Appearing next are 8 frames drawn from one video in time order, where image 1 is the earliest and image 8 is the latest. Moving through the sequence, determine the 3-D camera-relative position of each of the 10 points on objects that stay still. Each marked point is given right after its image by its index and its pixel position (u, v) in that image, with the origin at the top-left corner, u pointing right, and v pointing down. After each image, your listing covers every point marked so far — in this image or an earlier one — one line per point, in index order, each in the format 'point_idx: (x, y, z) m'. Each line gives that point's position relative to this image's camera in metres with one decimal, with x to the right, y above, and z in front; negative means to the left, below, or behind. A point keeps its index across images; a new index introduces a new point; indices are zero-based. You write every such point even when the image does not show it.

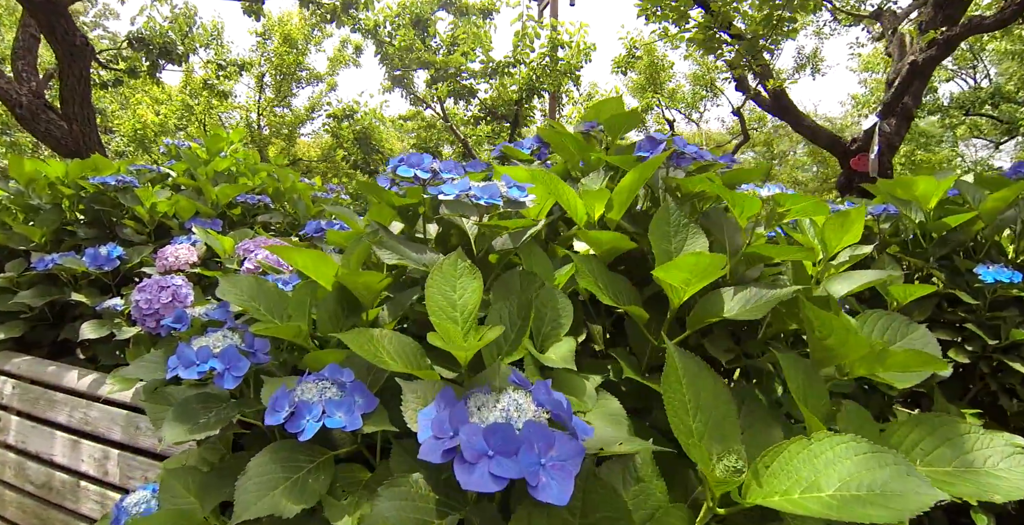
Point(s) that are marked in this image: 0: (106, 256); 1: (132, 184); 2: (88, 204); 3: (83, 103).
0: (-1.8, 0.0, +2.7) m
1: (-2.0, +0.4, +3.3) m
2: (-2.2, +0.3, +3.3) m
3: (-3.6, +1.4, +5.4) m
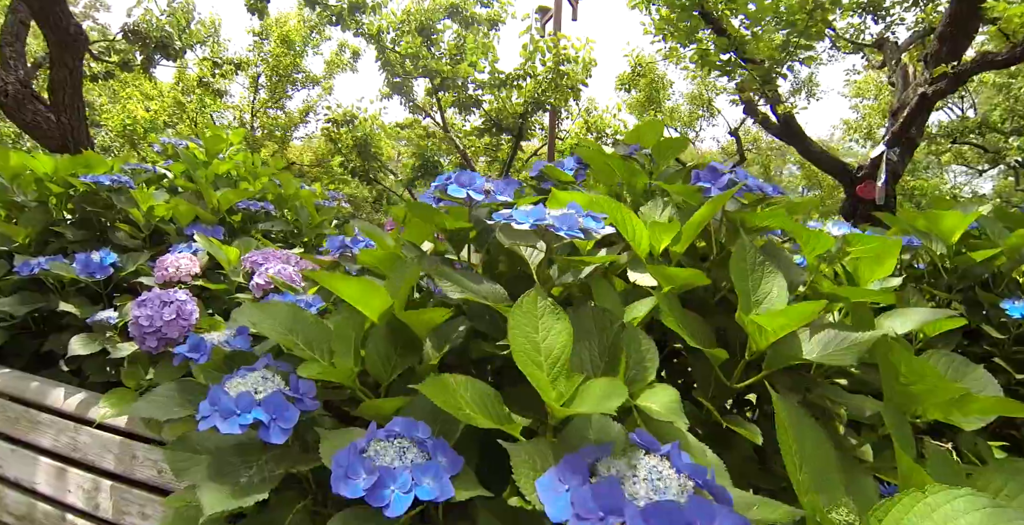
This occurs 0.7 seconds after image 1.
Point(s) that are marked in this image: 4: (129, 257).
0: (-1.7, 0.0, +2.5) m
1: (-1.9, +0.4, +3.1) m
2: (-2.1, +0.3, +3.0) m
3: (-3.5, +1.4, +5.1) m
4: (-1.6, 0.0, +2.6) m
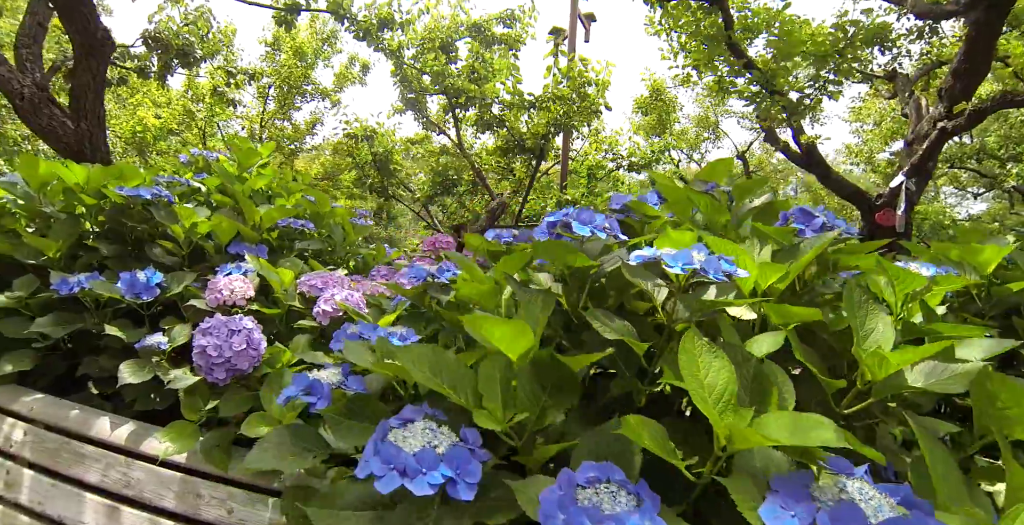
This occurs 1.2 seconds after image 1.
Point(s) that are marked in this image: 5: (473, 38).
0: (-1.4, -0.1, +2.4) m
1: (-1.6, +0.3, +2.9) m
2: (-1.9, +0.2, +2.9) m
3: (-3.3, +1.3, +5.0) m
4: (-1.4, -0.1, +2.5) m
5: (-0.4, +2.6, +7.4) m
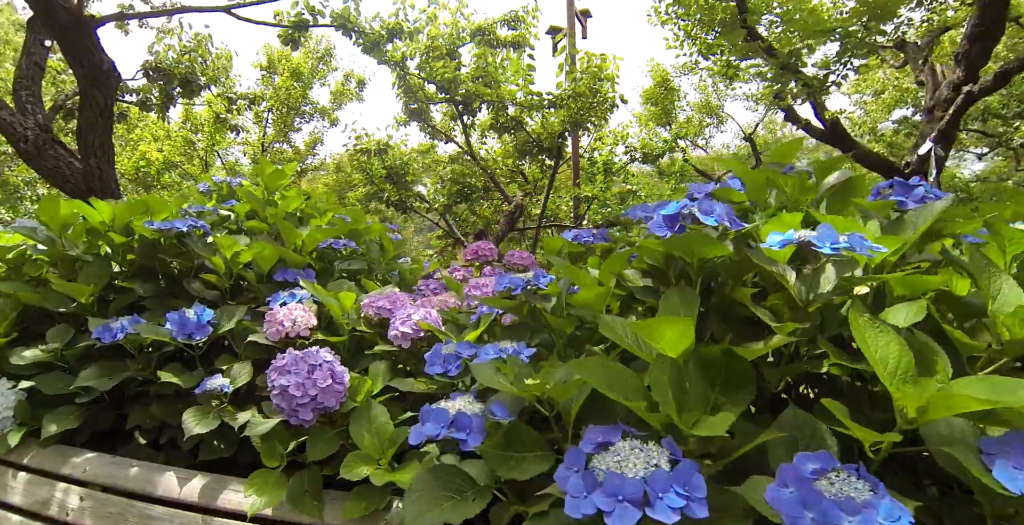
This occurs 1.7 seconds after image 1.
0: (-1.1, -0.2, +2.2) m
1: (-1.3, +0.1, +2.7) m
2: (-1.6, 0.0, +2.7) m
3: (-3.1, +0.9, +4.8) m
4: (-1.1, -0.2, +2.3) m
5: (-0.4, +2.5, +7.2) m
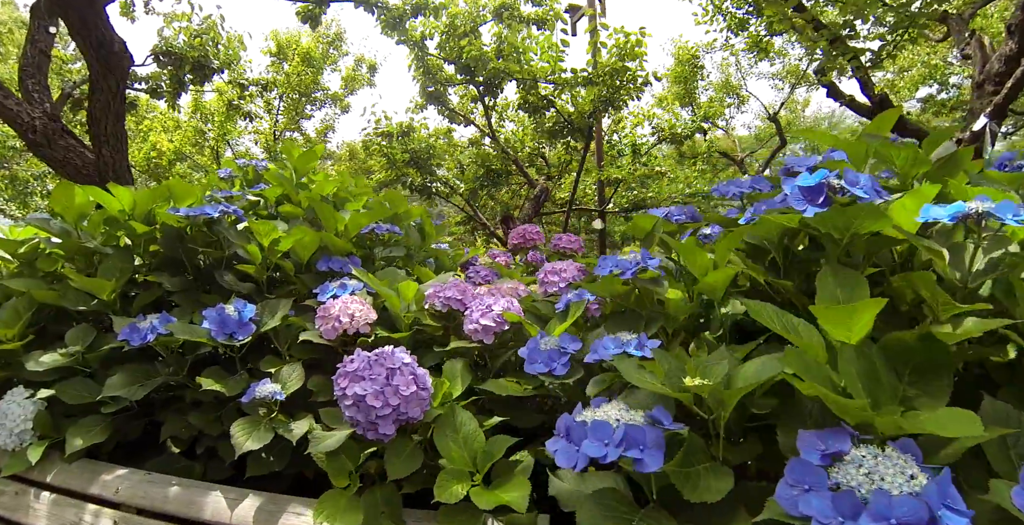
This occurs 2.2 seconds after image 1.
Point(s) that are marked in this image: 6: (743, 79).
0: (-0.8, -0.2, +1.9) m
1: (-1.1, +0.2, +2.4) m
2: (-1.3, +0.1, +2.4) m
3: (-2.9, +1.0, +4.5) m
4: (-0.8, -0.1, +2.0) m
5: (-0.2, +2.7, +6.9) m
6: (+4.7, +3.7, +12.8) m
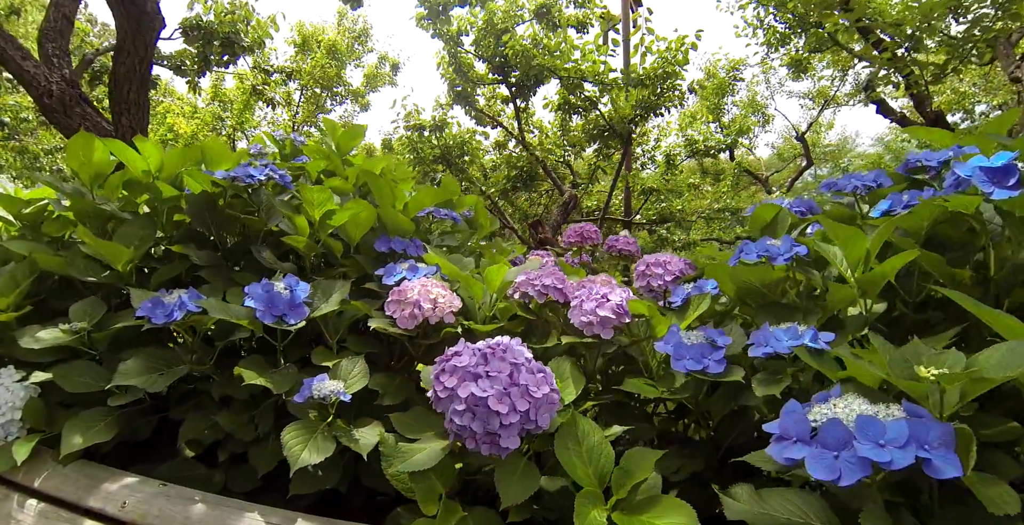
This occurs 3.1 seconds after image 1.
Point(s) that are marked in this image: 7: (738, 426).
0: (-0.5, -0.1, +1.5) m
1: (-0.8, +0.3, +2.1) m
2: (-1.0, +0.2, +2.1) m
3: (-2.5, +1.1, +4.2) m
4: (-0.5, -0.1, +1.7) m
5: (+0.3, +2.6, +6.6) m
6: (+5.1, +3.2, +12.5) m
7: (+0.6, -0.4, +1.6) m
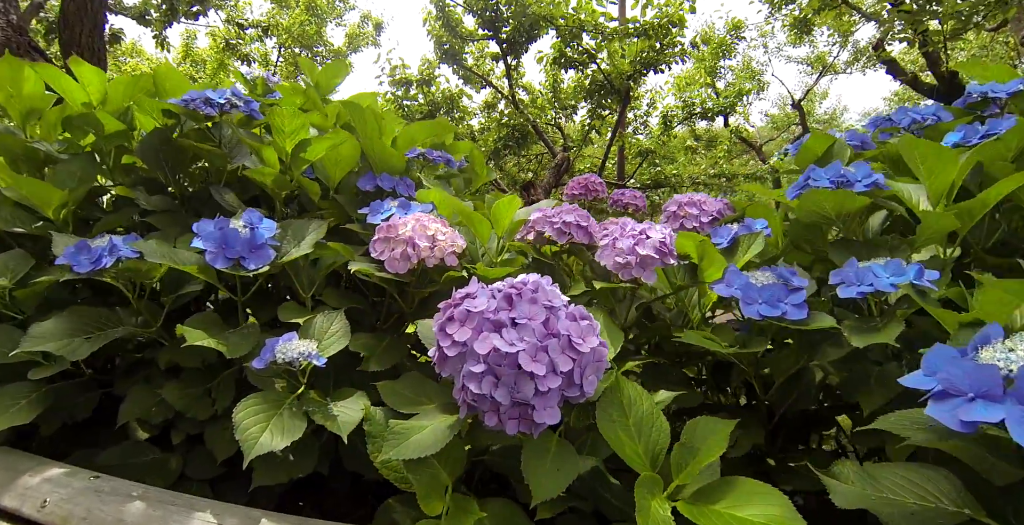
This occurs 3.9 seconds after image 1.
0: (-0.5, 0.0, +1.2) m
1: (-0.8, +0.4, +1.8) m
2: (-1.0, +0.3, +1.7) m
3: (-2.5, +1.3, +3.7) m
4: (-0.5, +0.1, +1.3) m
5: (+0.2, +2.9, +6.1) m
6: (+4.9, +3.9, +12.1) m
7: (+0.6, -0.3, +1.3) m
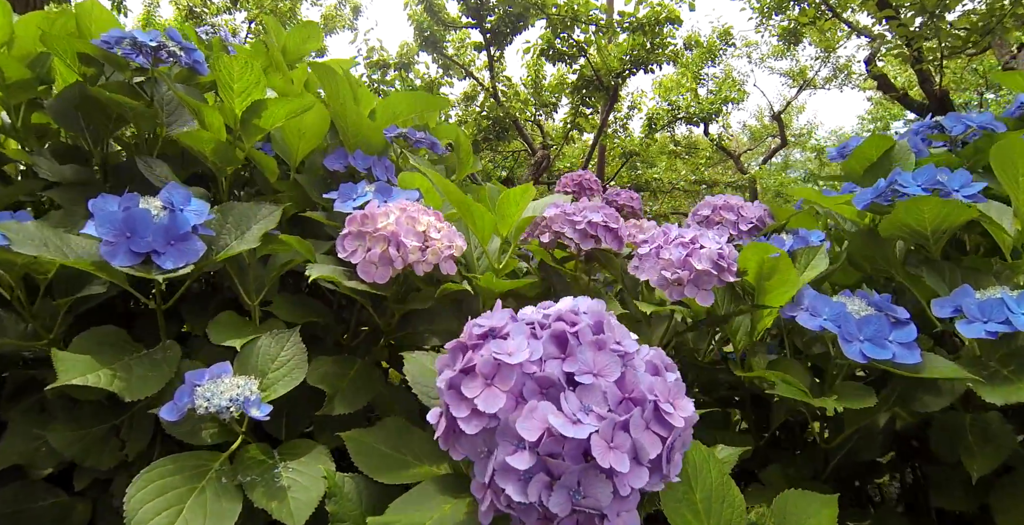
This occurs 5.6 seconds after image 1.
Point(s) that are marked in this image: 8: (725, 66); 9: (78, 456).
0: (-0.5, +0.1, +0.9) m
1: (-0.7, +0.4, +1.4) m
2: (-1.0, +0.3, +1.4) m
3: (-2.6, +1.4, +3.3) m
4: (-0.5, +0.1, +1.0) m
5: (+0.1, +2.9, +5.8) m
6: (+4.6, +3.7, +12.1) m
7: (+0.6, -0.3, +1.1) m
8: (+4.1, +3.8, +11.8) m
9: (-0.6, -0.3, +0.9) m
